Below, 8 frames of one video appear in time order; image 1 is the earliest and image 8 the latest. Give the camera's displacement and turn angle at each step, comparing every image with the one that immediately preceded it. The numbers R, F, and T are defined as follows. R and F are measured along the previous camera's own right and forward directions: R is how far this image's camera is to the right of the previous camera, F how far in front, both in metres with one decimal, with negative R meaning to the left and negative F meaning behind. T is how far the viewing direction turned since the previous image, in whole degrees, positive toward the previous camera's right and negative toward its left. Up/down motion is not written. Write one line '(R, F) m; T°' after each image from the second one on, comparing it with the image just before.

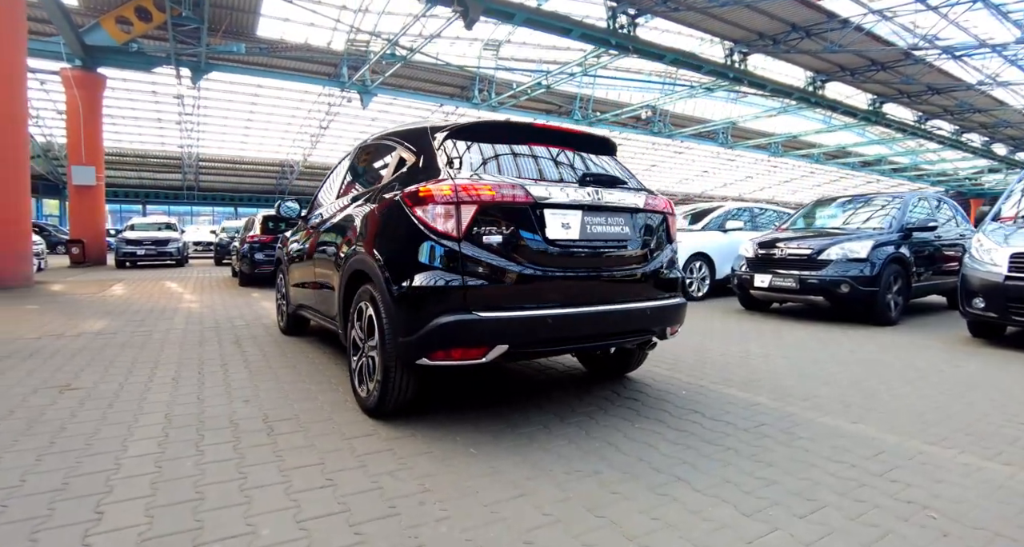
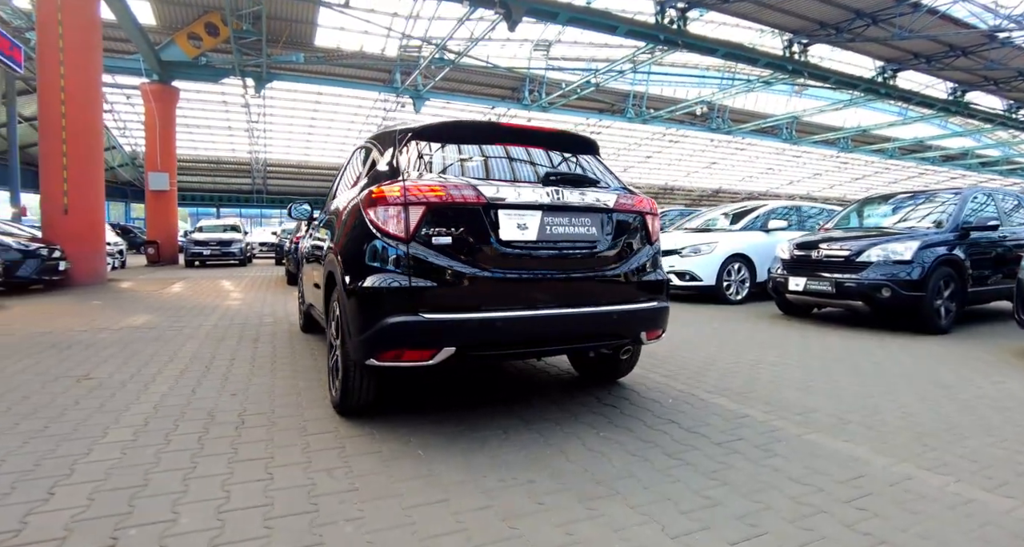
(+0.5, +0.1) m; -6°
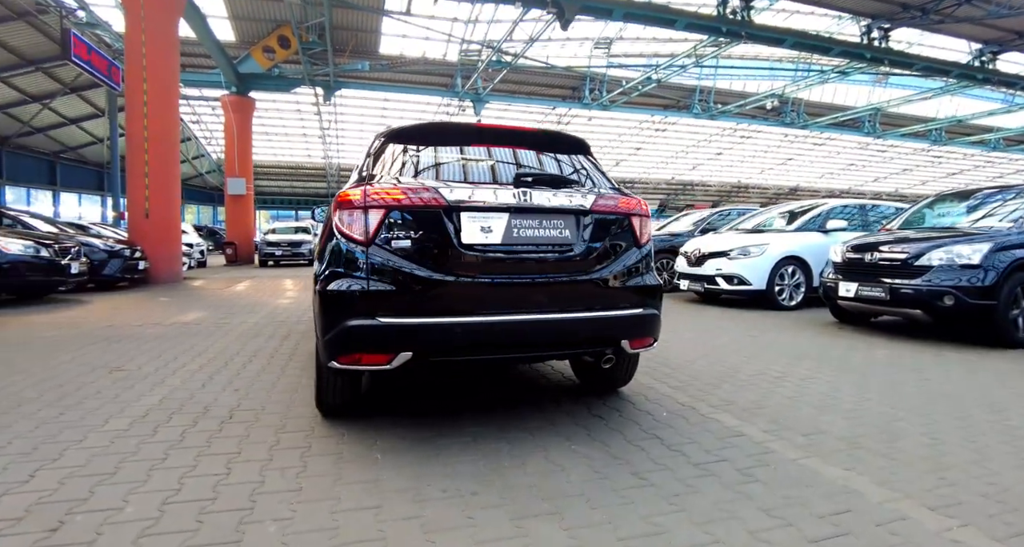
(+0.5, +0.1) m; -7°
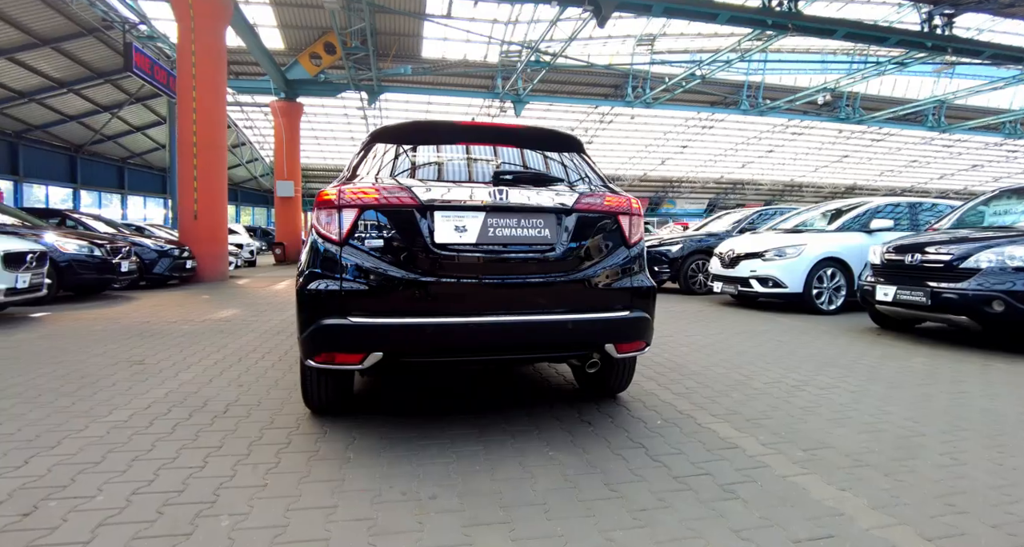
(+0.3, +0.1) m; -5°
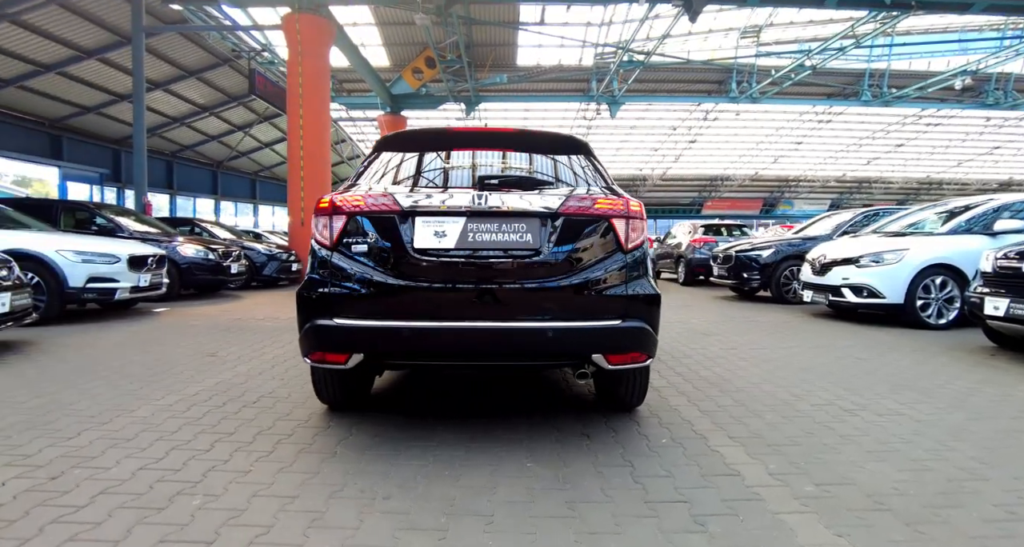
(+0.5, +0.1) m; -11°
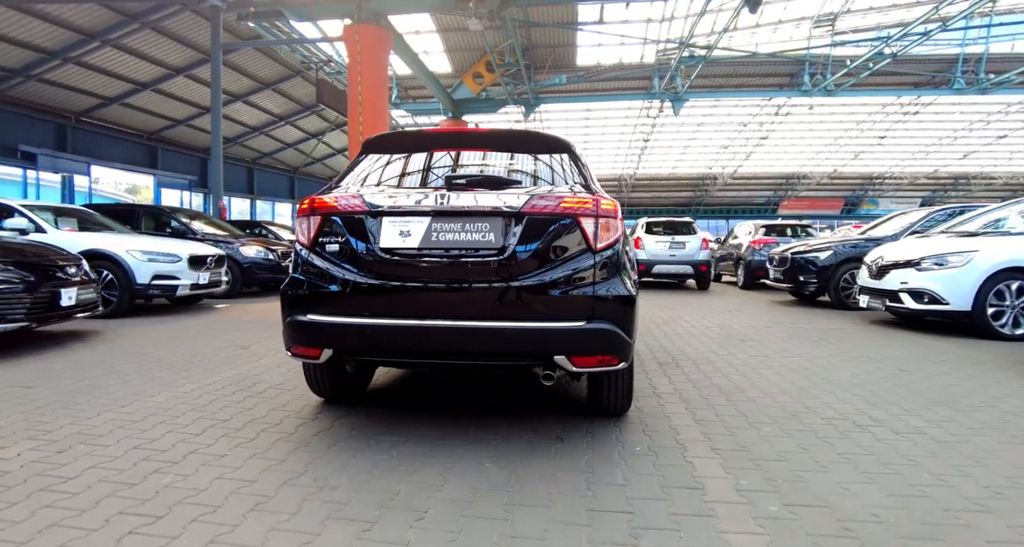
(+0.5, 0.0) m; -7°
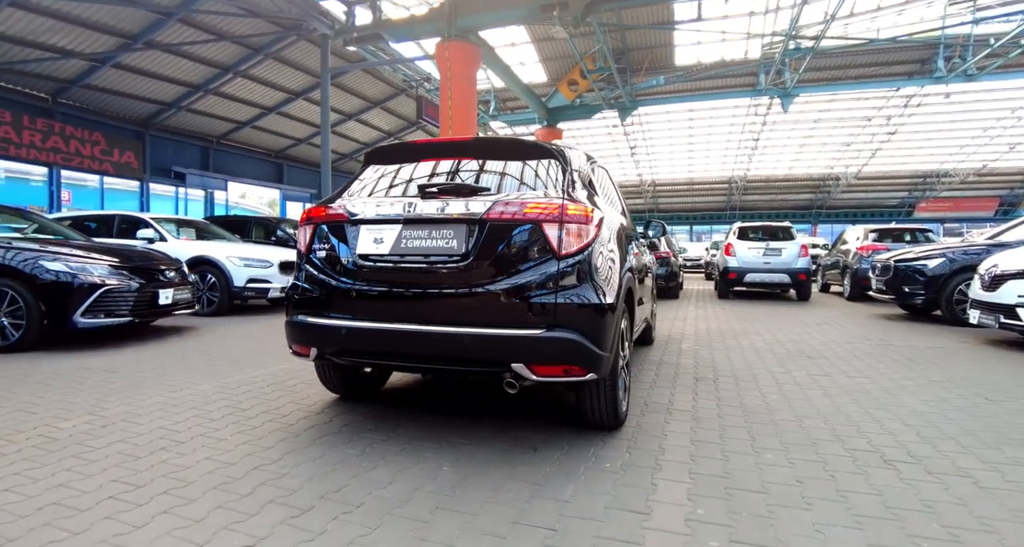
(+0.7, +0.1) m; -11°
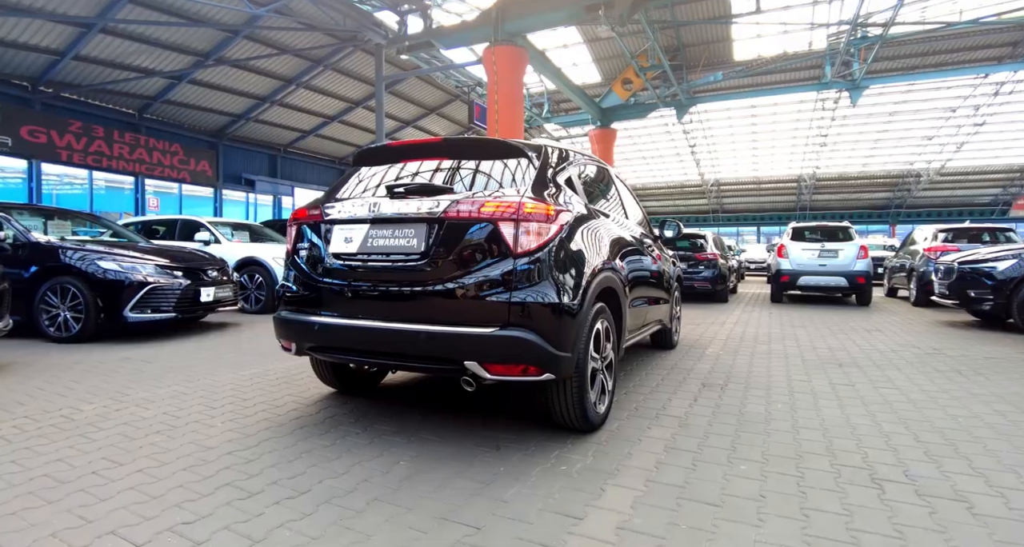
(+0.5, 0.0) m; -7°
